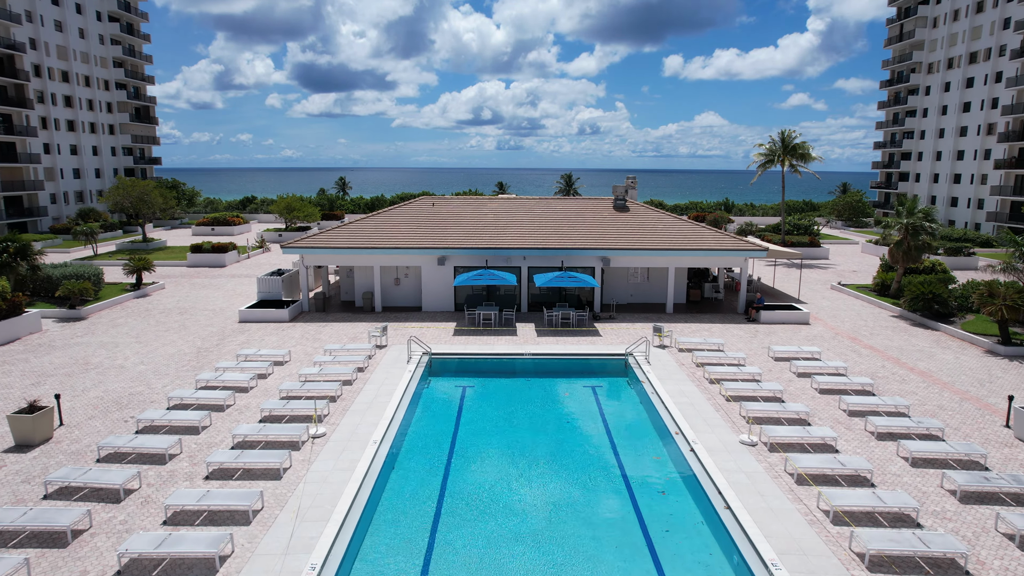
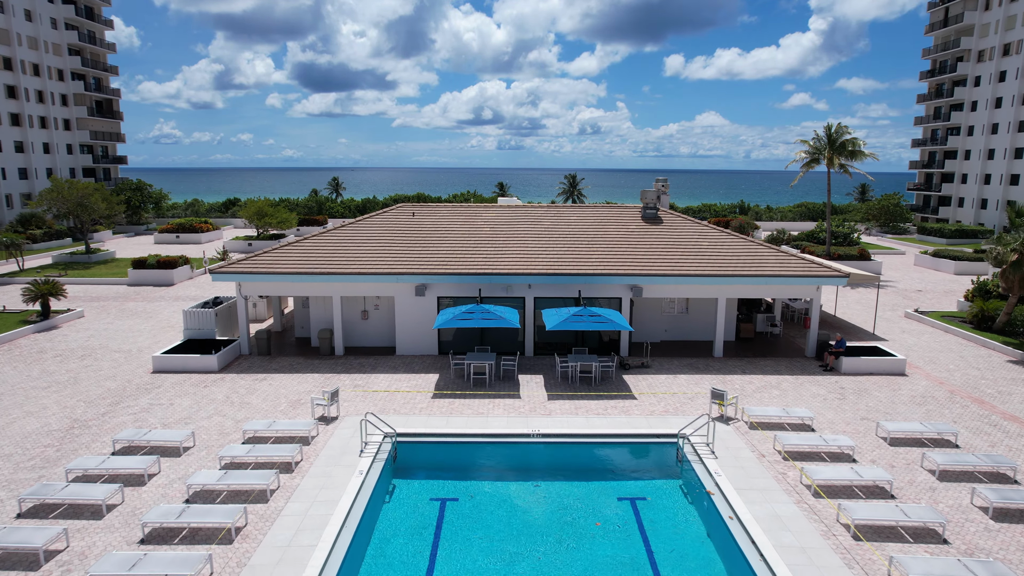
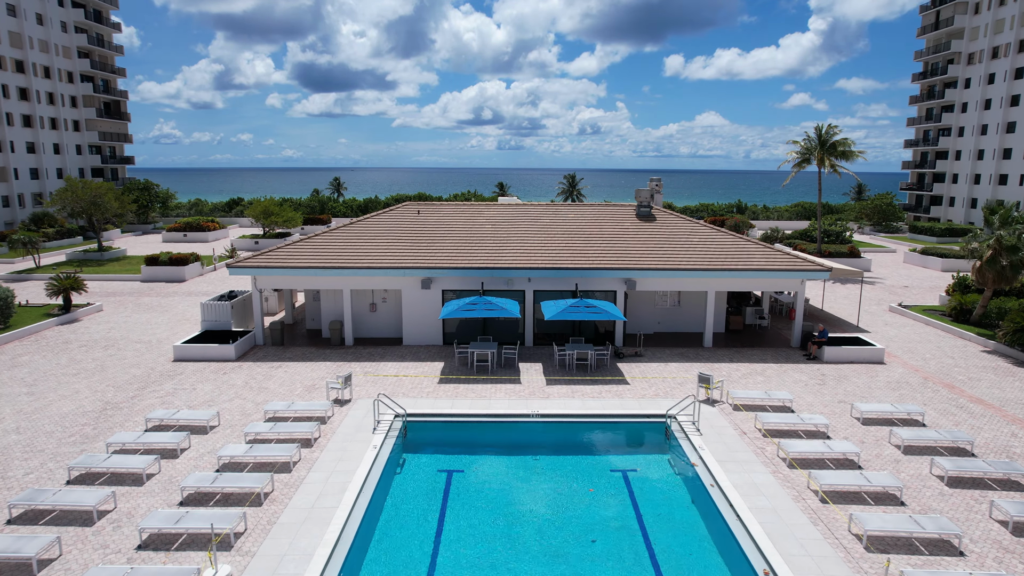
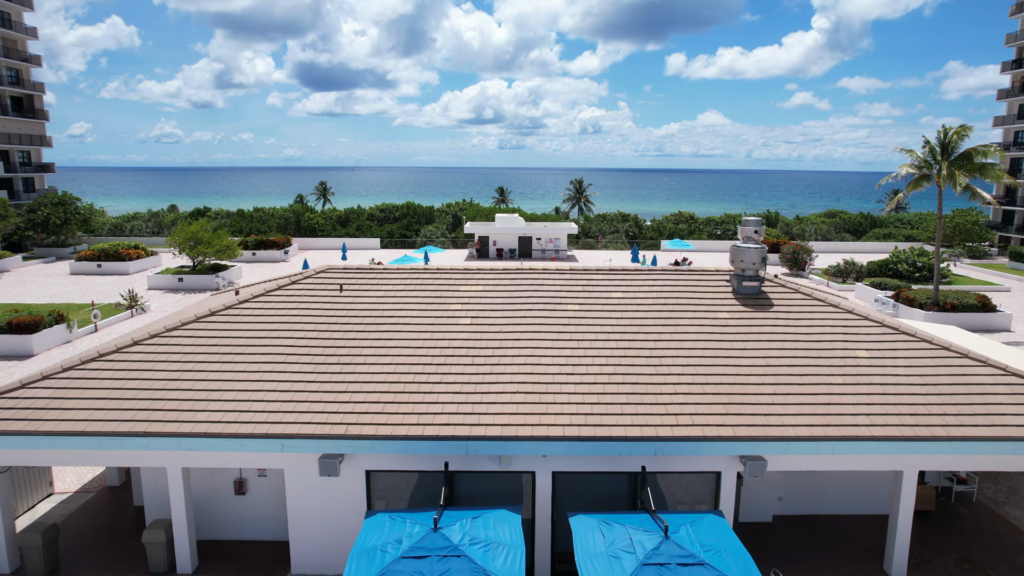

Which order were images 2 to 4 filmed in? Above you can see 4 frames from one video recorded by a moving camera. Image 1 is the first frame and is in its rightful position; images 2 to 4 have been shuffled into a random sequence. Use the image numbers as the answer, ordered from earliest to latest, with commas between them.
3, 2, 4
